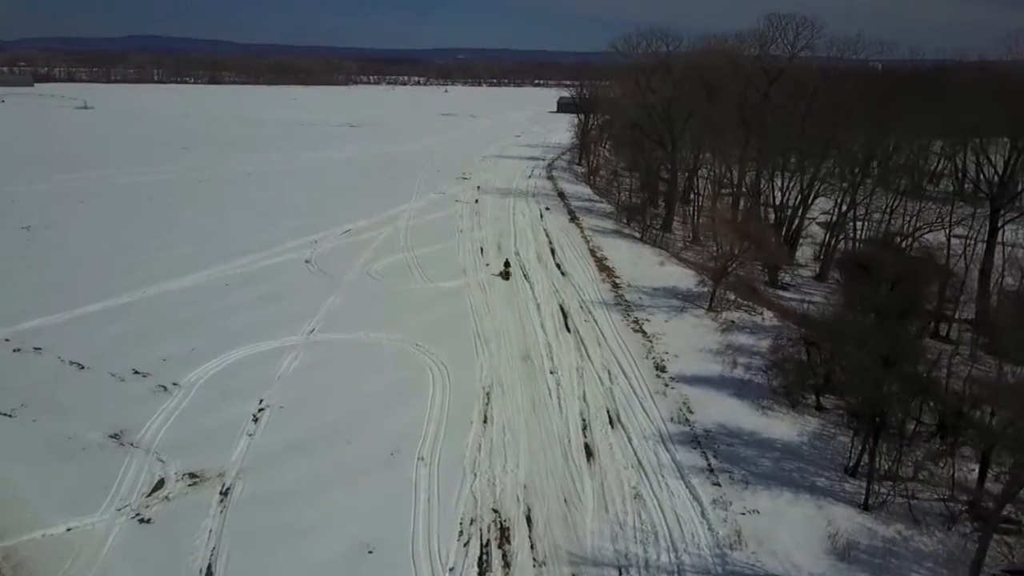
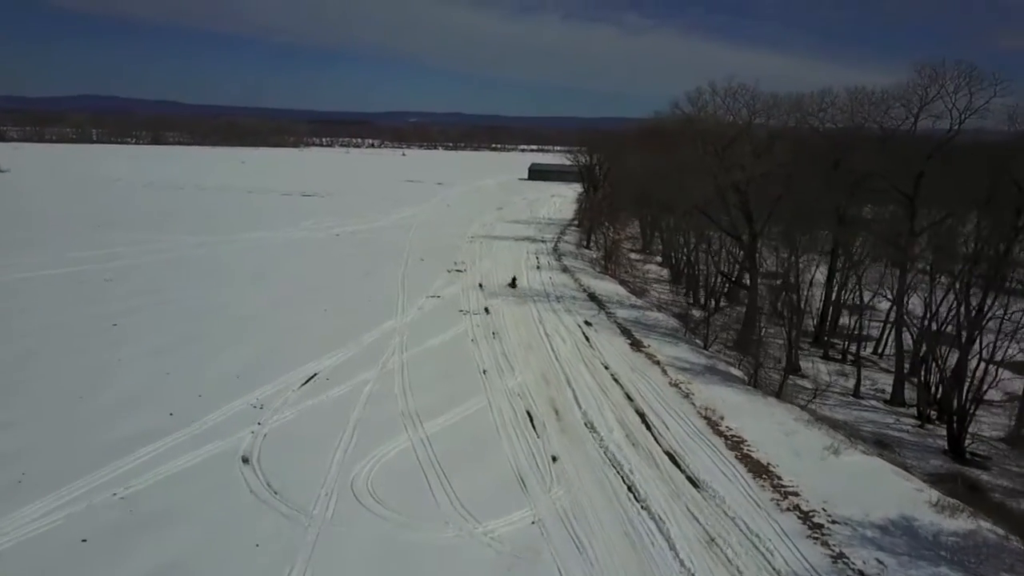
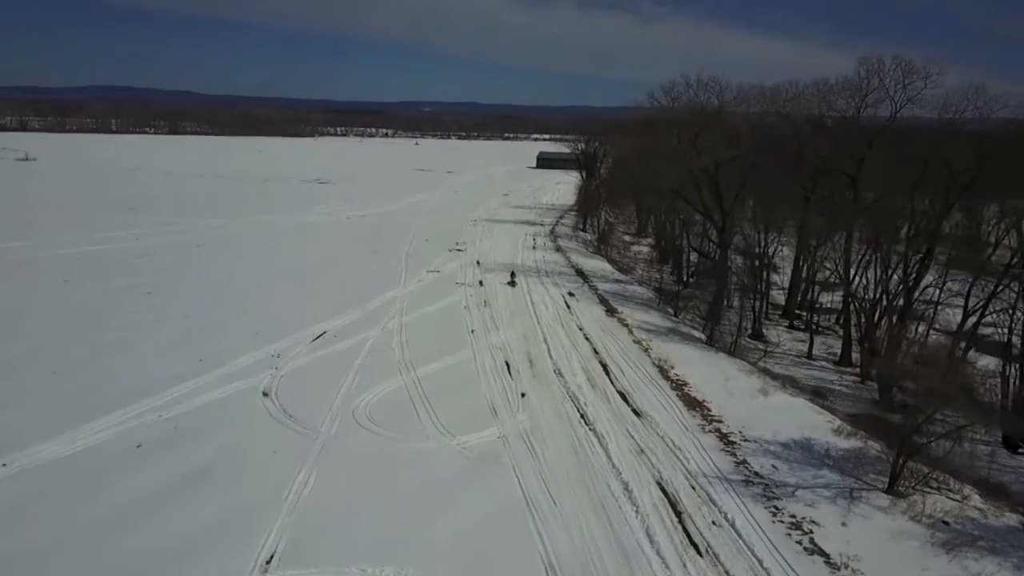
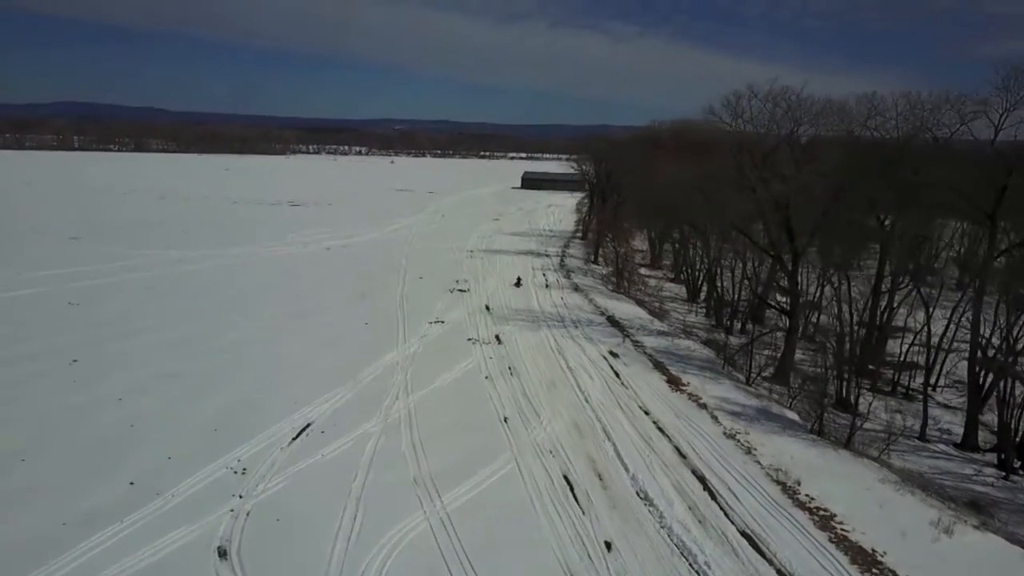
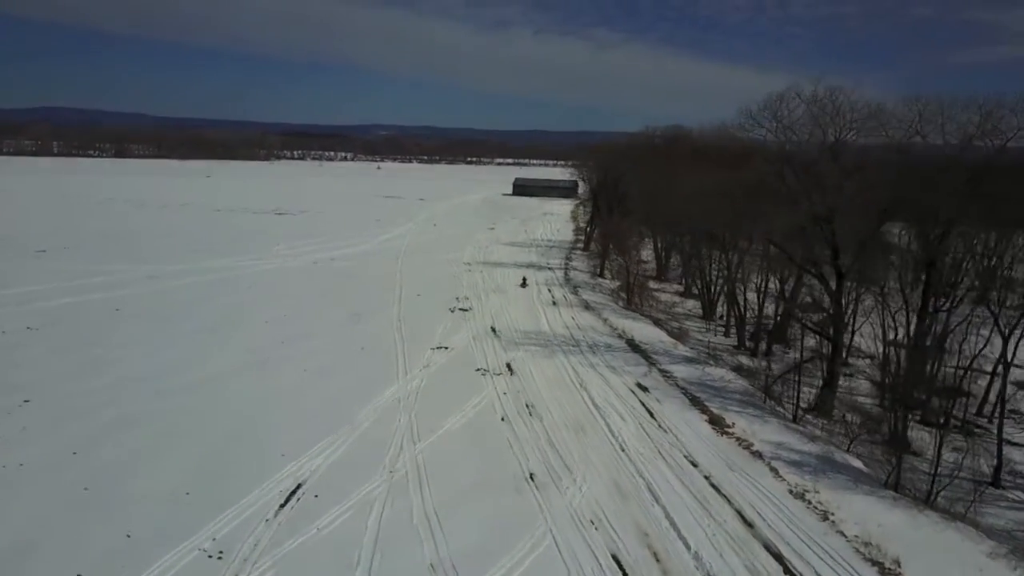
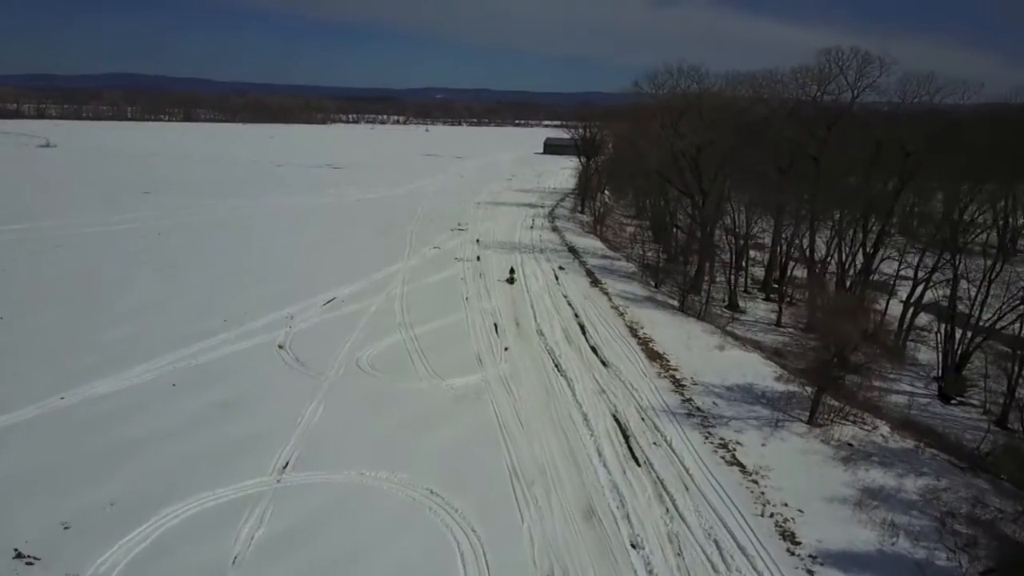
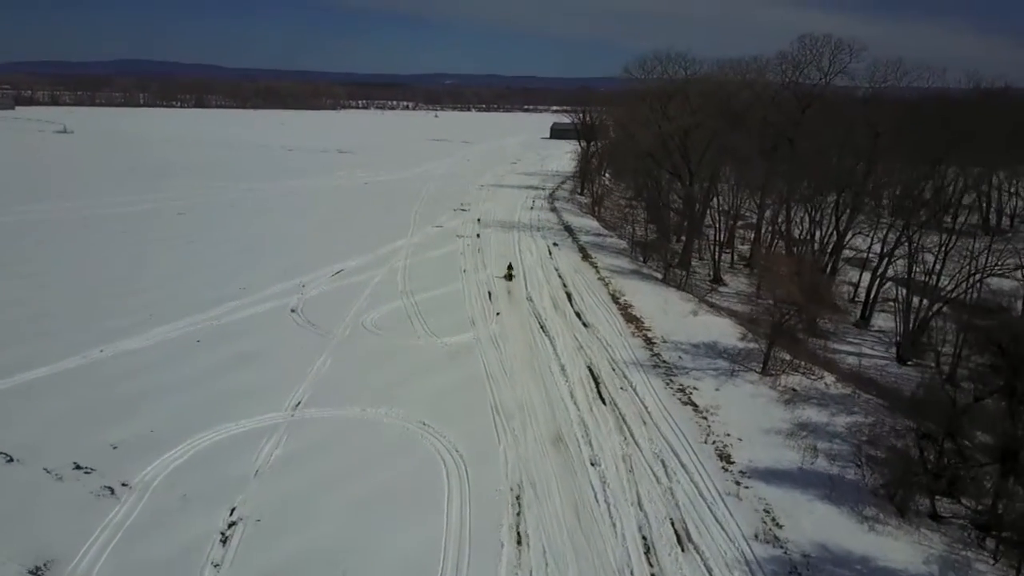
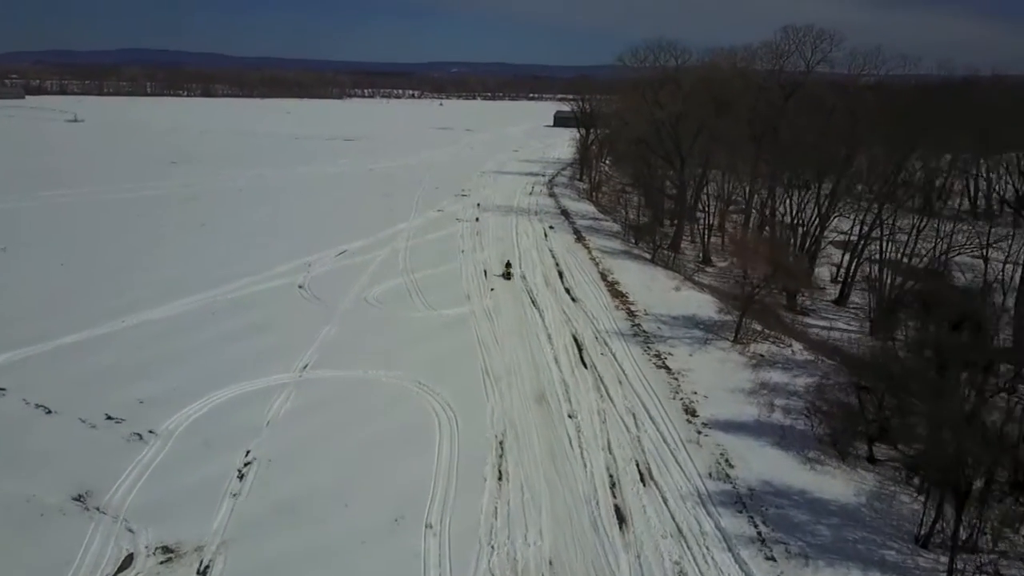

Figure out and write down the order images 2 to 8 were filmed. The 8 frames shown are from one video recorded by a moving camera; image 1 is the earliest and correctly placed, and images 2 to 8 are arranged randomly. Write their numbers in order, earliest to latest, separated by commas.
8, 7, 6, 3, 2, 4, 5
